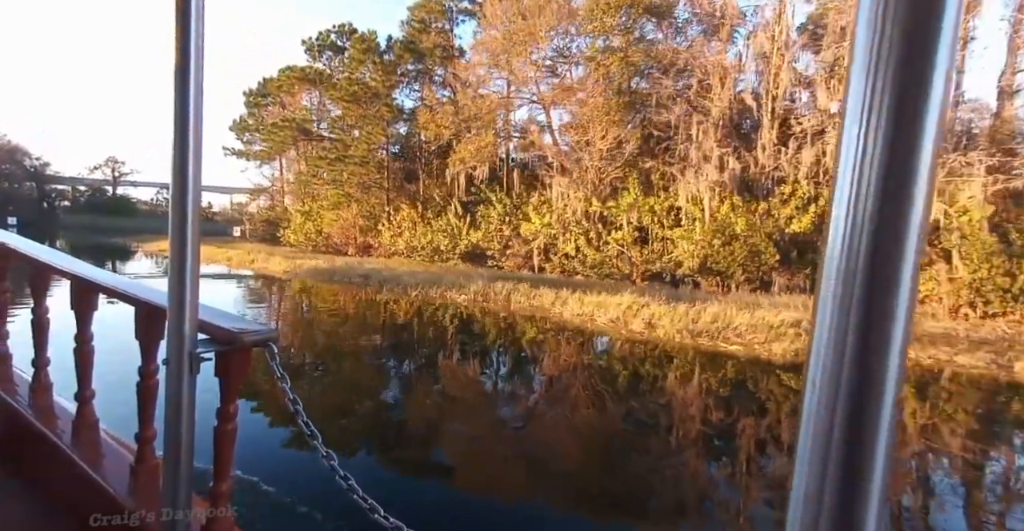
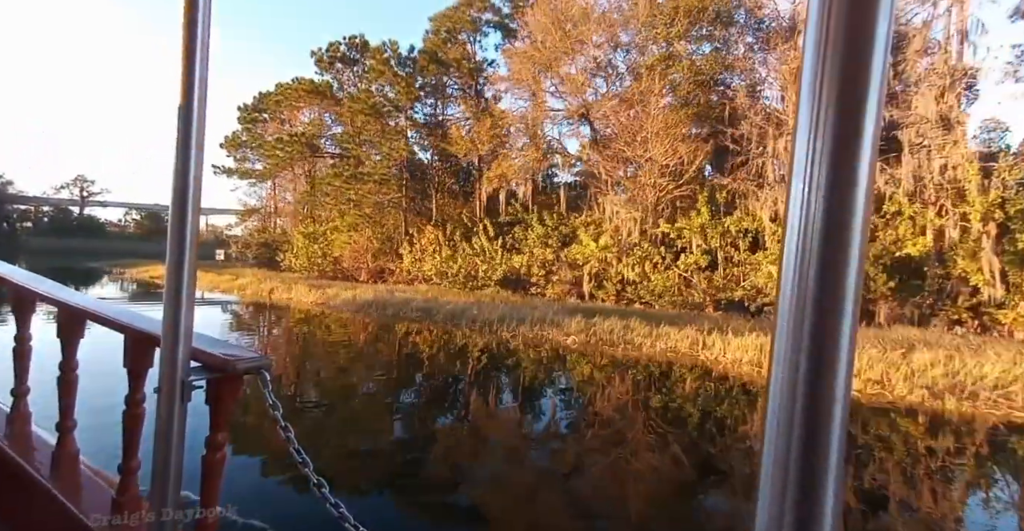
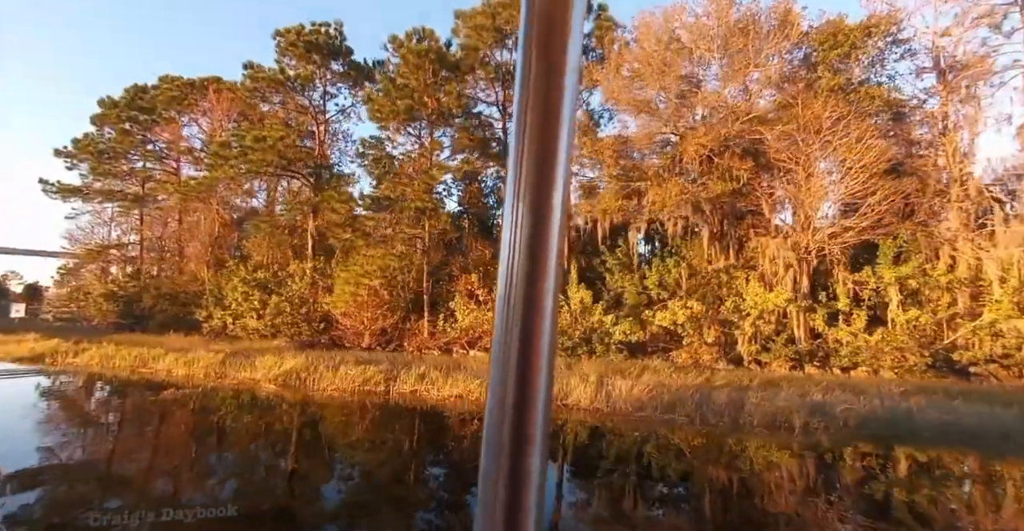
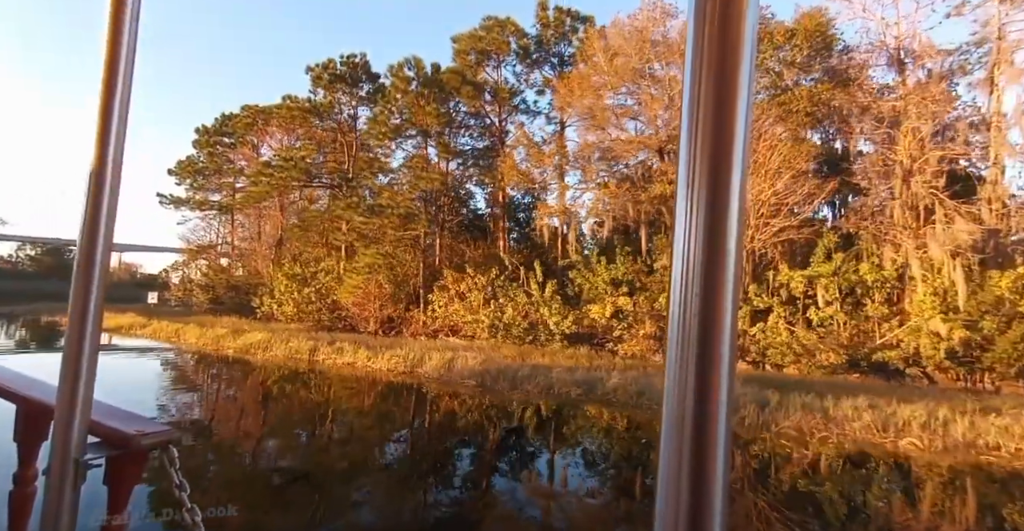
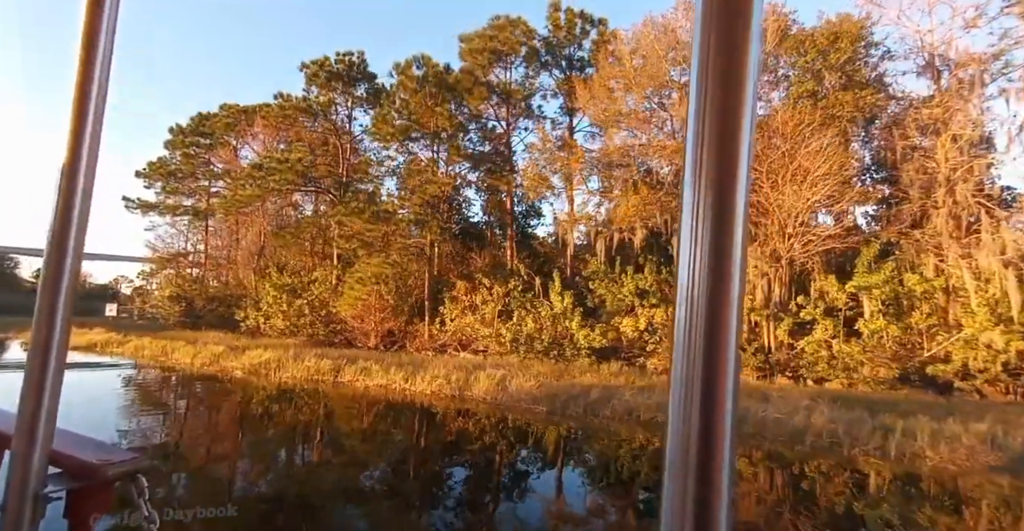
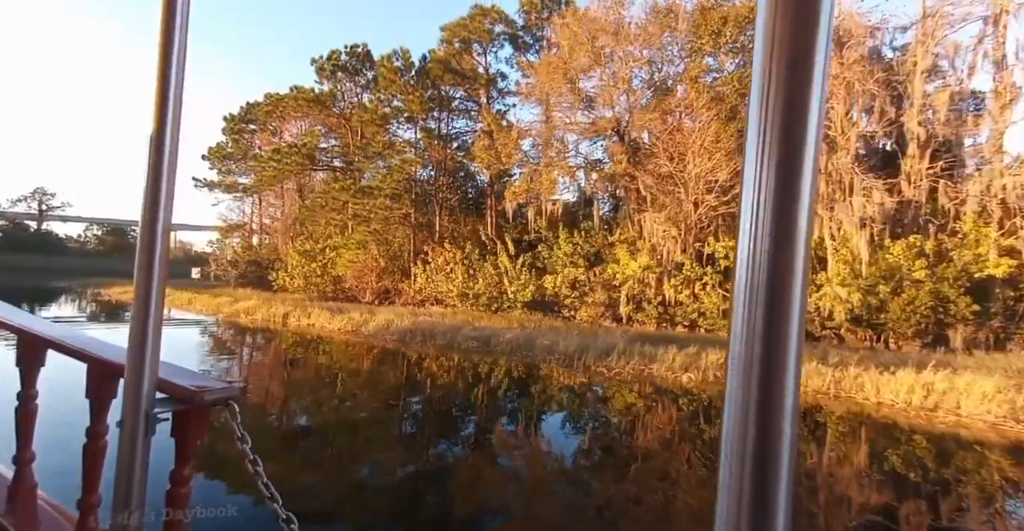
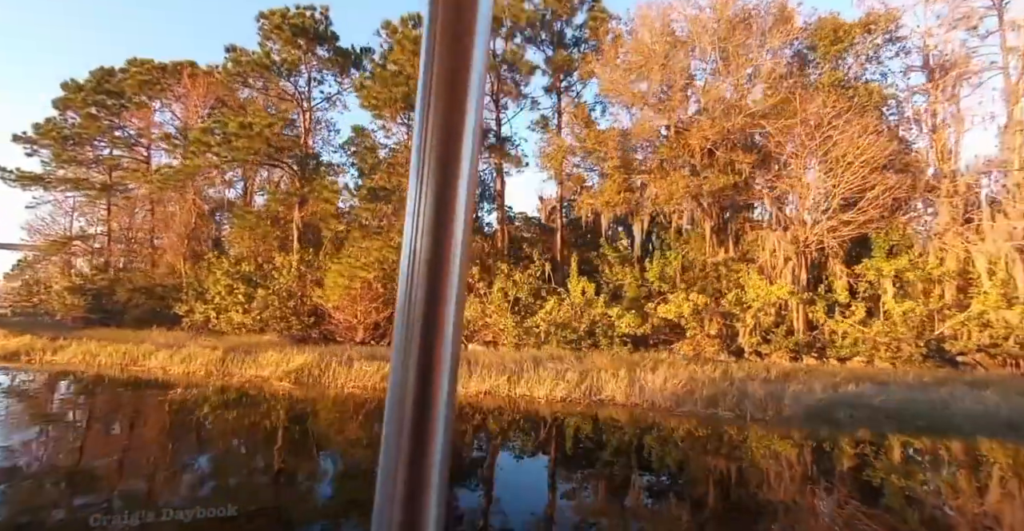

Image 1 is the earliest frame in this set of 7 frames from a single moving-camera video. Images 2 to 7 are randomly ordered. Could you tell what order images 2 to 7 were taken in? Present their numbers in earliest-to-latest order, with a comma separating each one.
2, 6, 4, 5, 3, 7
